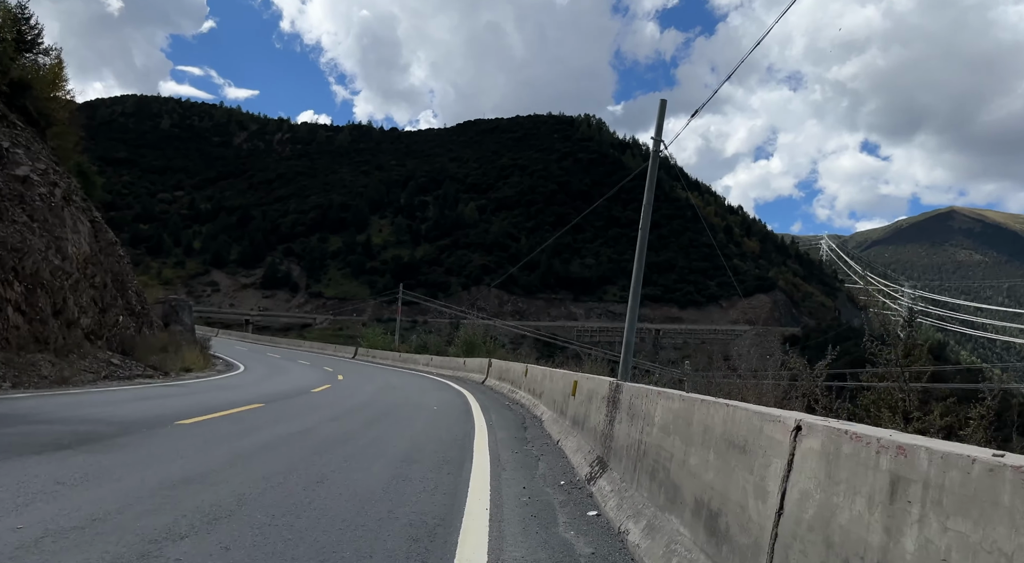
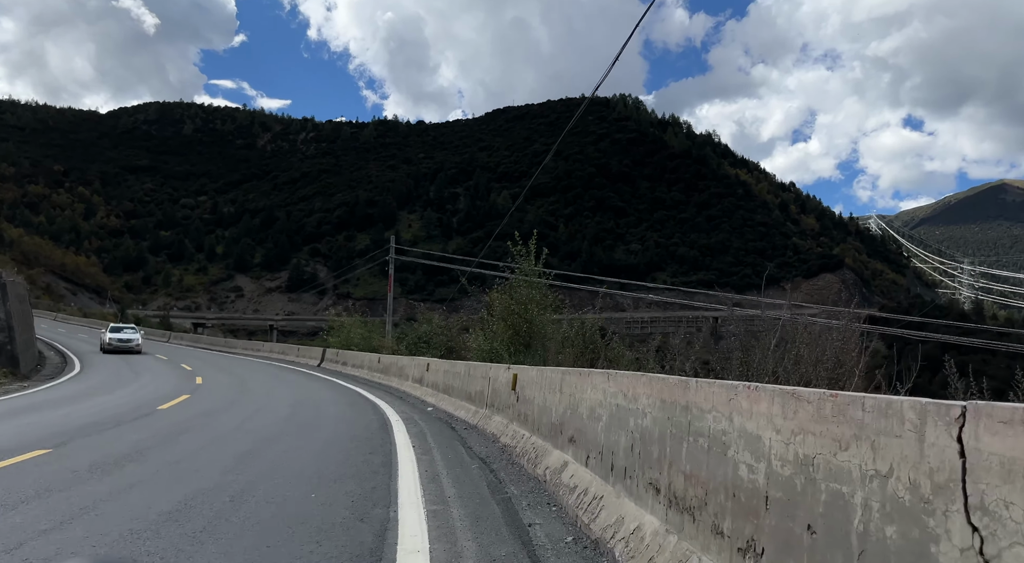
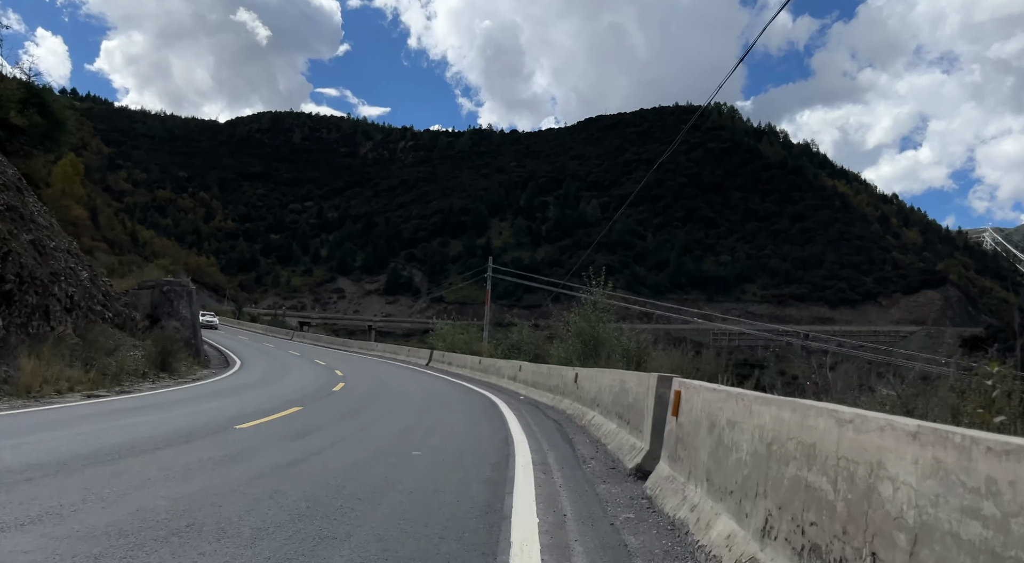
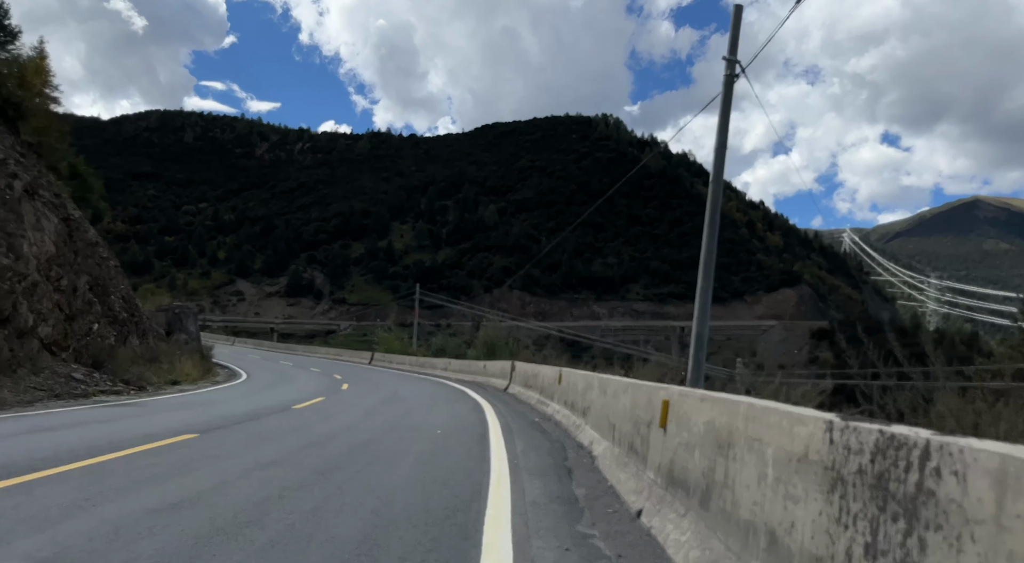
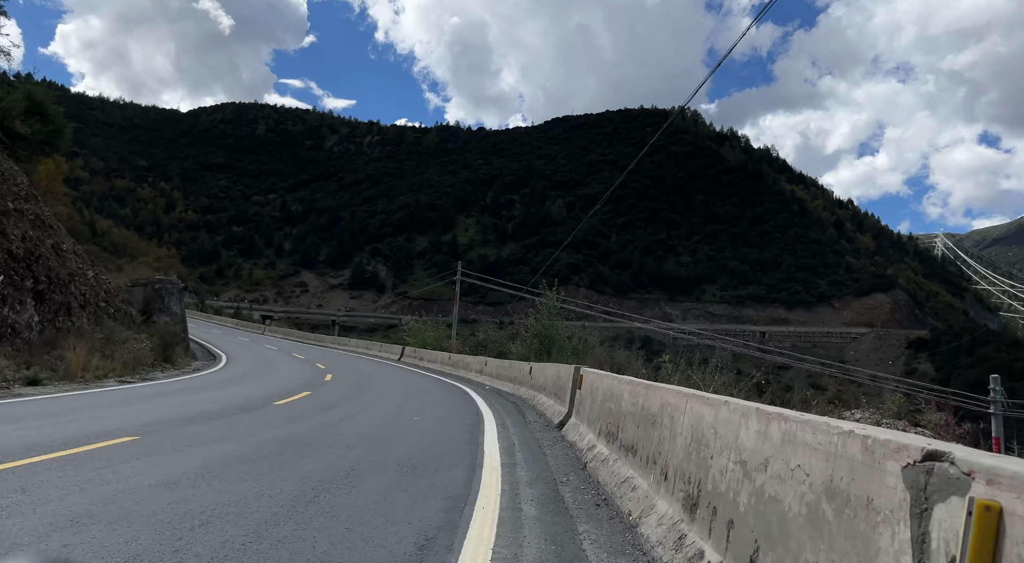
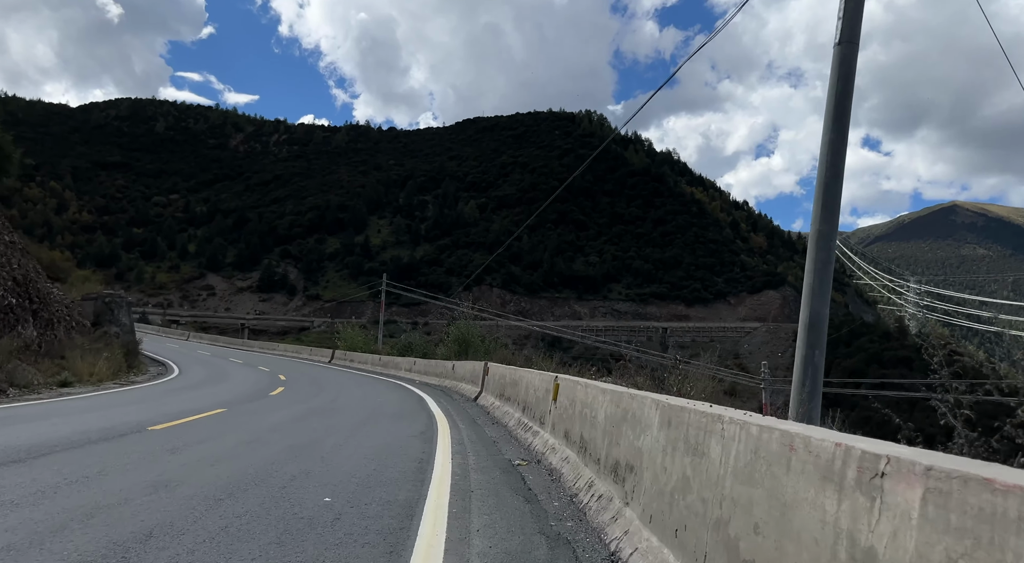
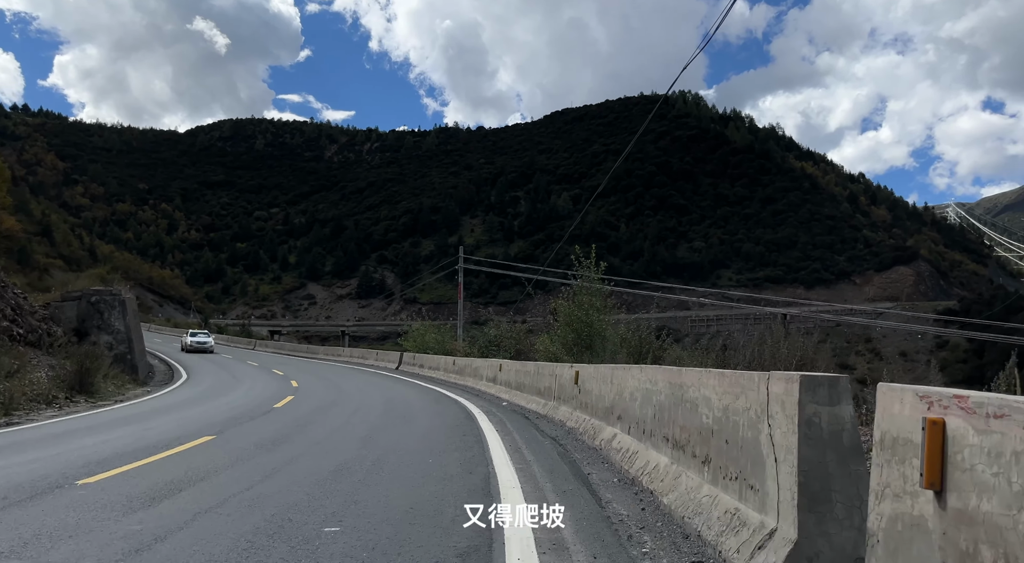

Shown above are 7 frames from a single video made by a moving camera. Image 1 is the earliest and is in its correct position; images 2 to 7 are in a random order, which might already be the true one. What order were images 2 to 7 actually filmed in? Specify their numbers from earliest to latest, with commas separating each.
4, 6, 5, 3, 7, 2
